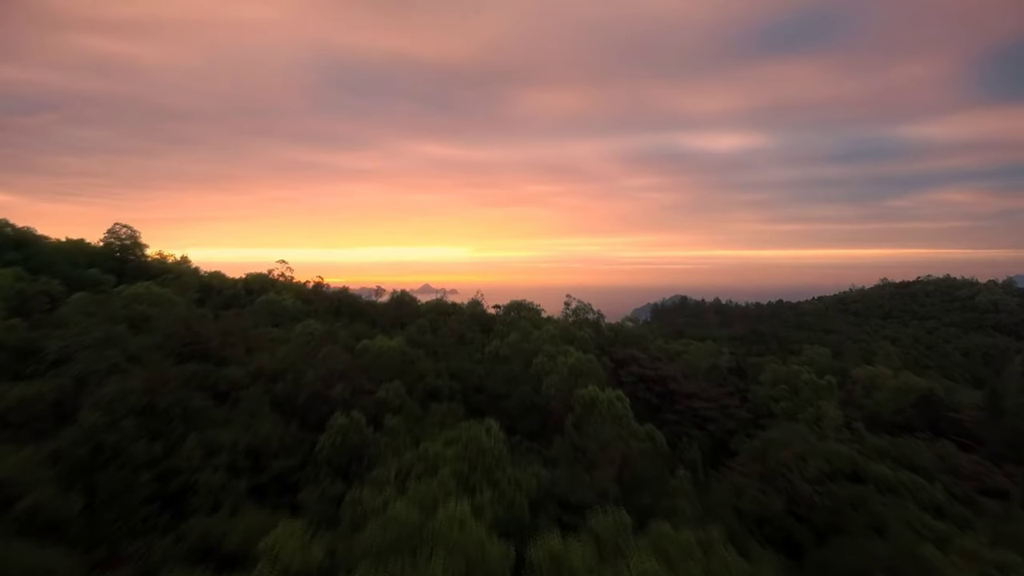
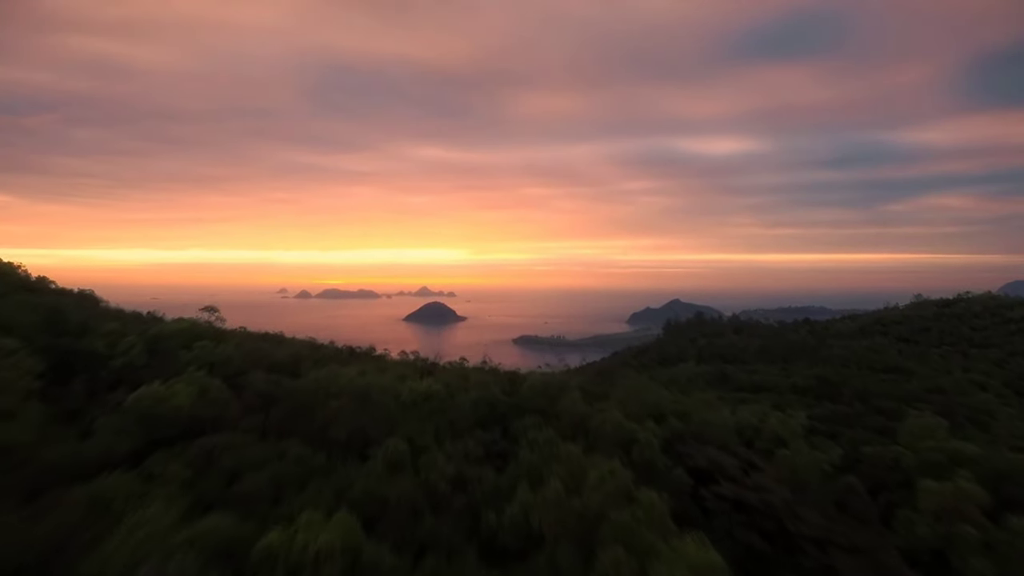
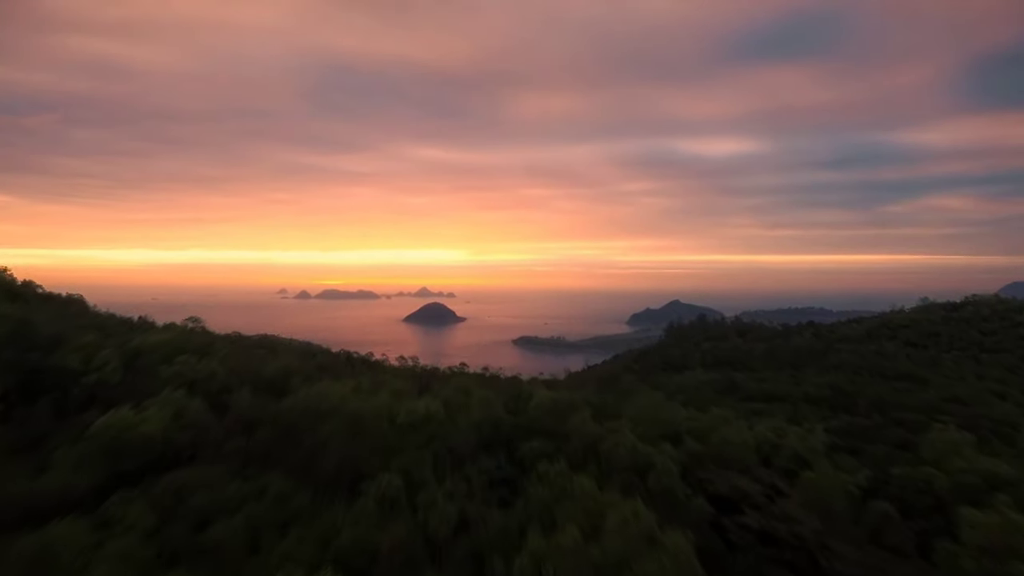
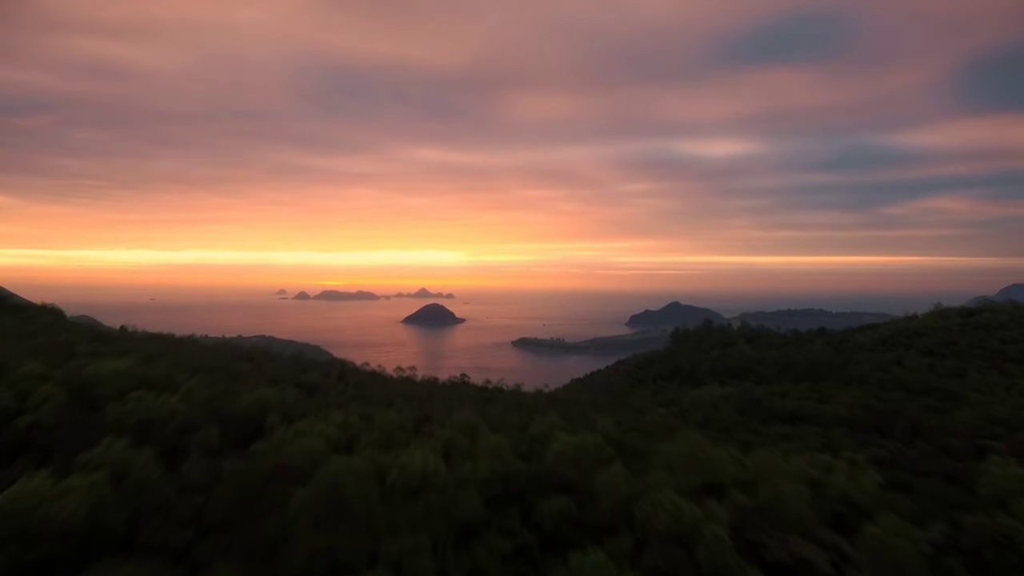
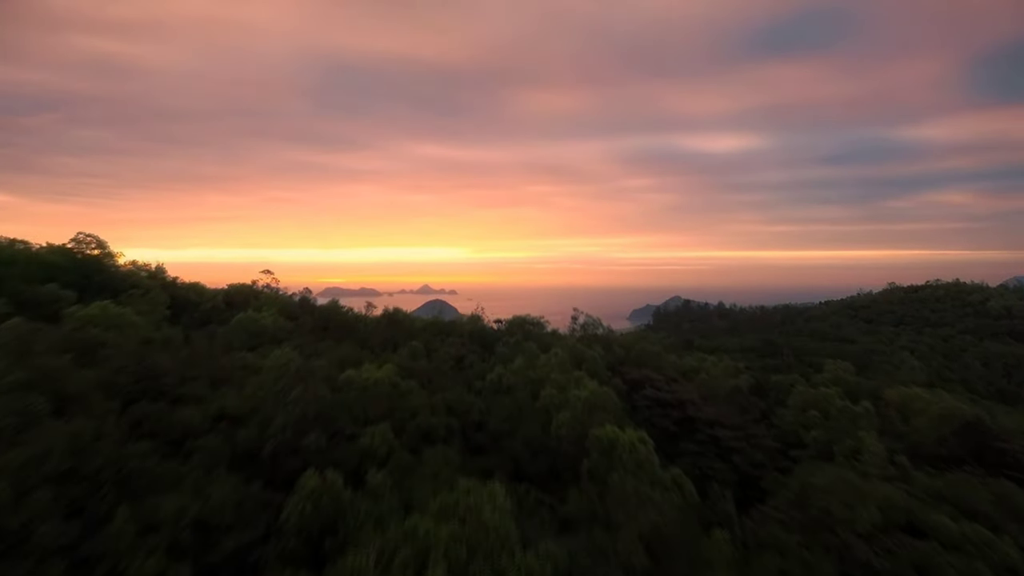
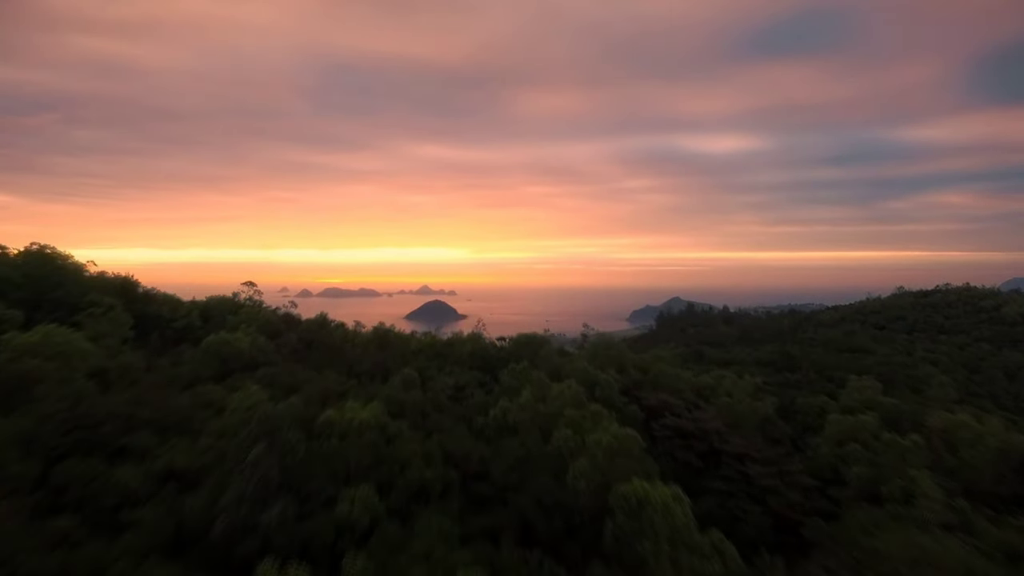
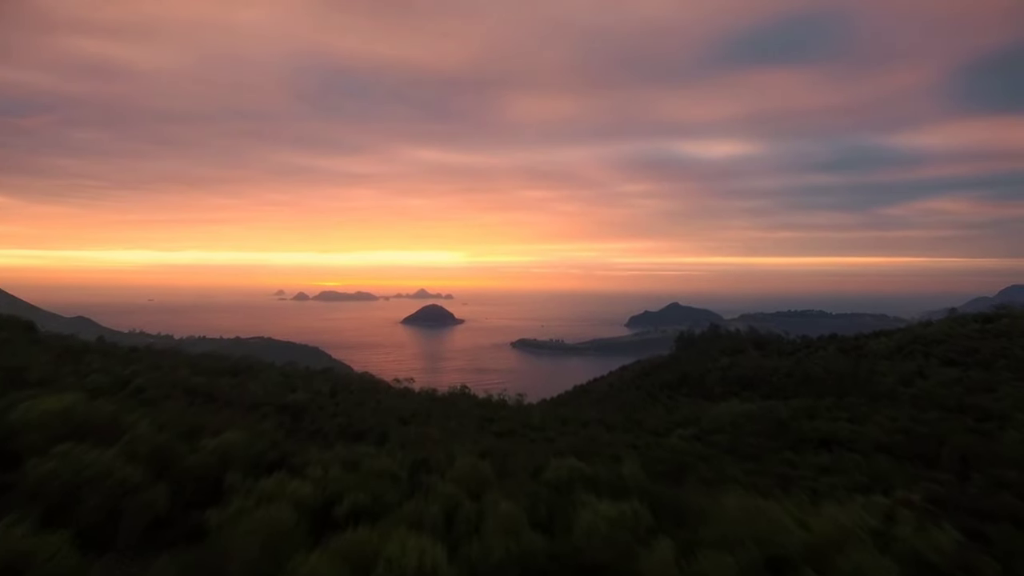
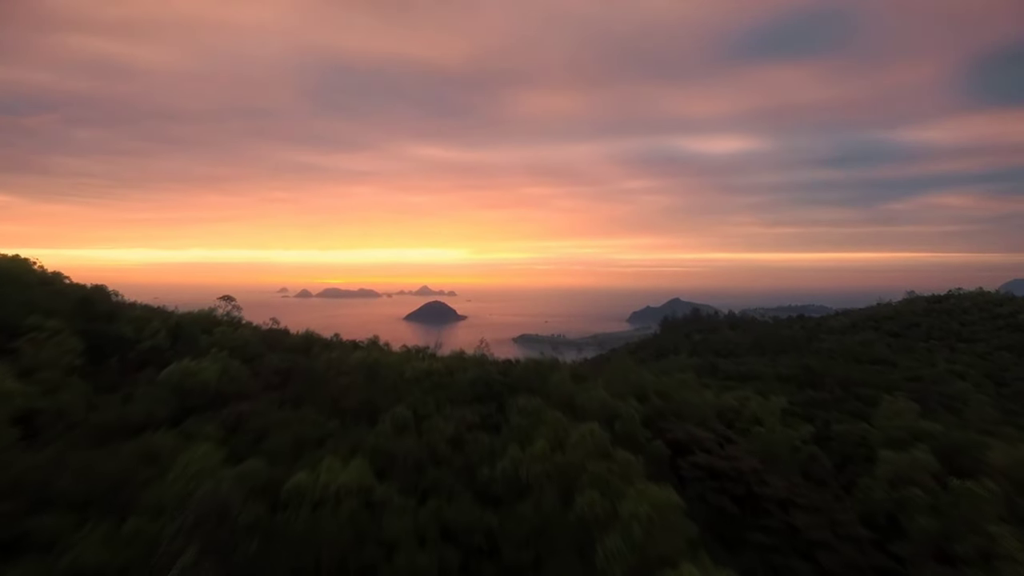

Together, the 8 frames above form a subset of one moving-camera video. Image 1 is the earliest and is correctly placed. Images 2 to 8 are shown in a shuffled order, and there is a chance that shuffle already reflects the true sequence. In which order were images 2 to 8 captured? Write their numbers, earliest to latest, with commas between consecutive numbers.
5, 6, 8, 2, 3, 4, 7
